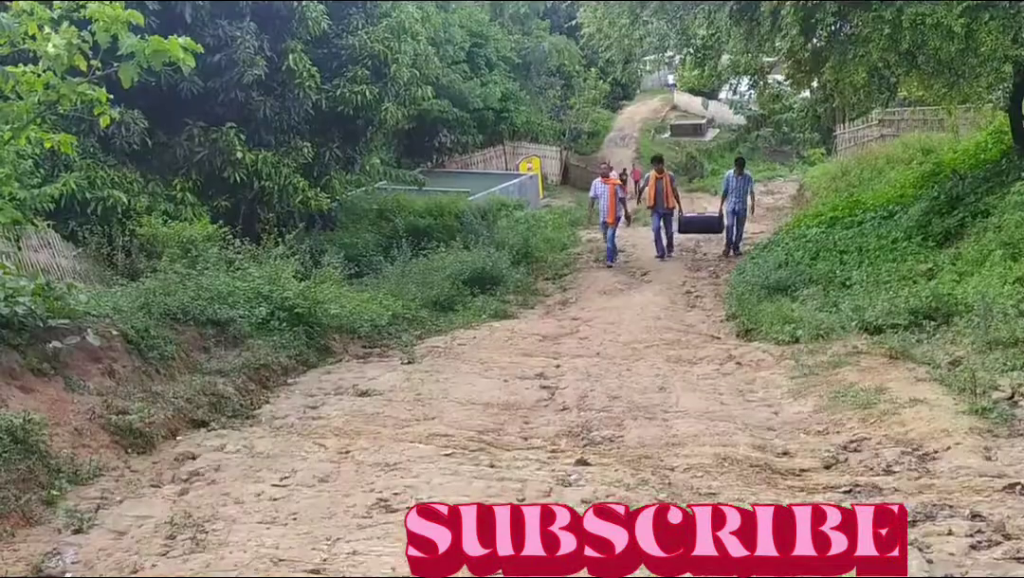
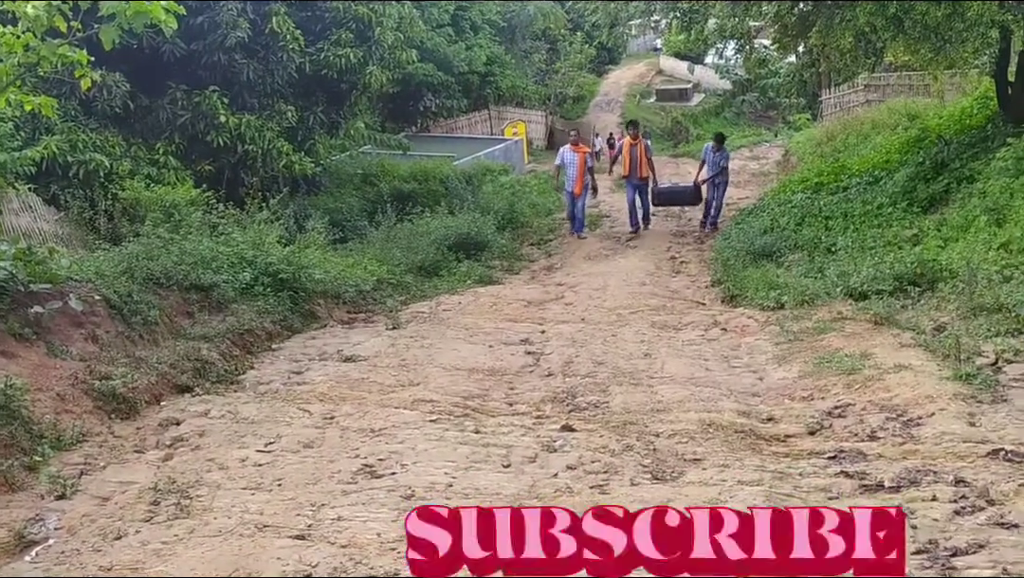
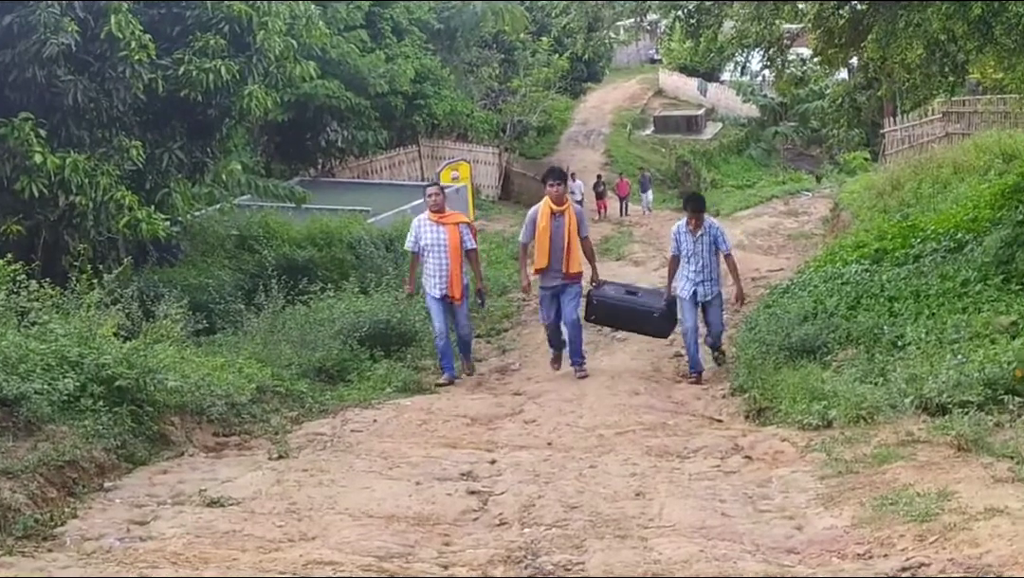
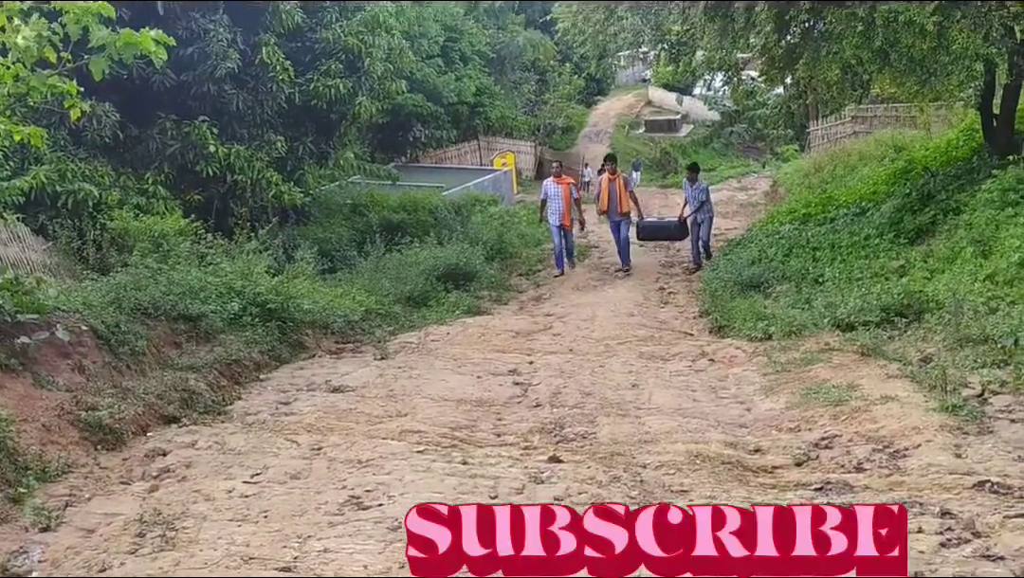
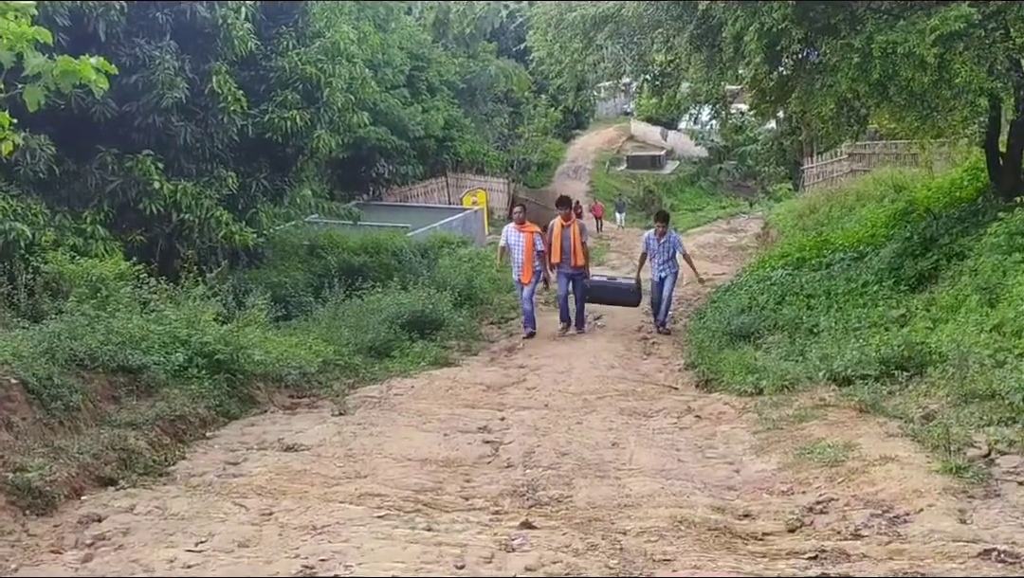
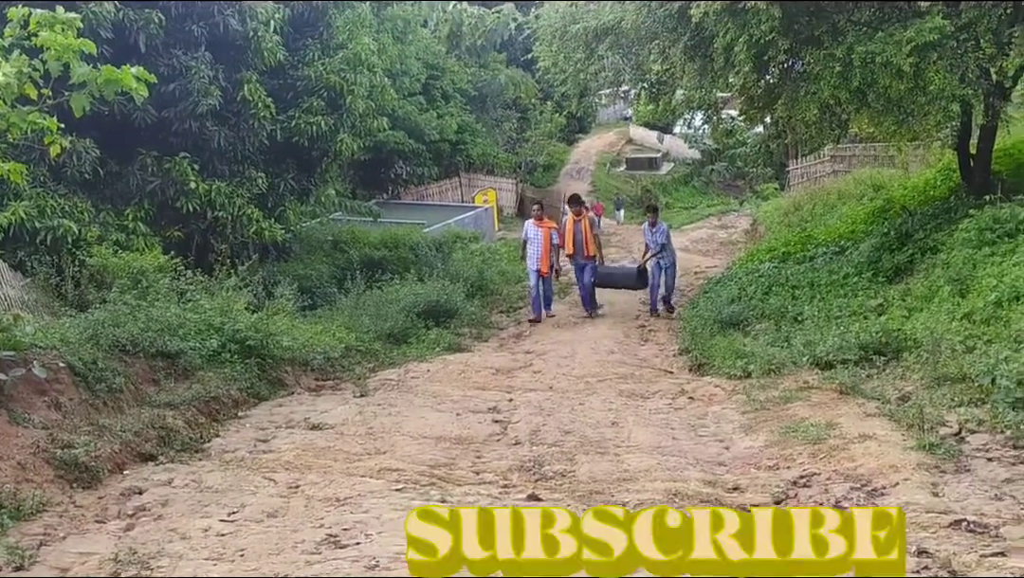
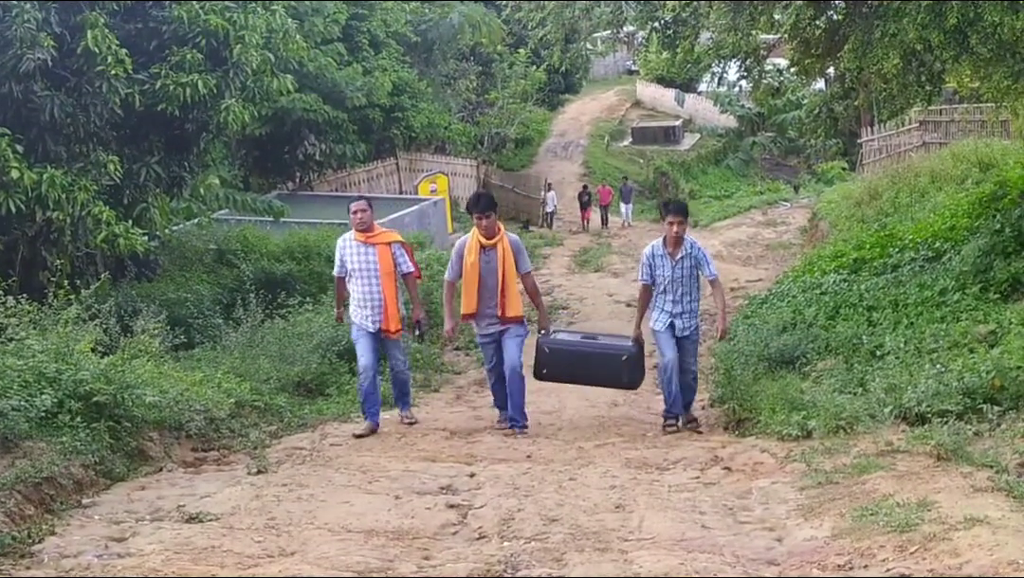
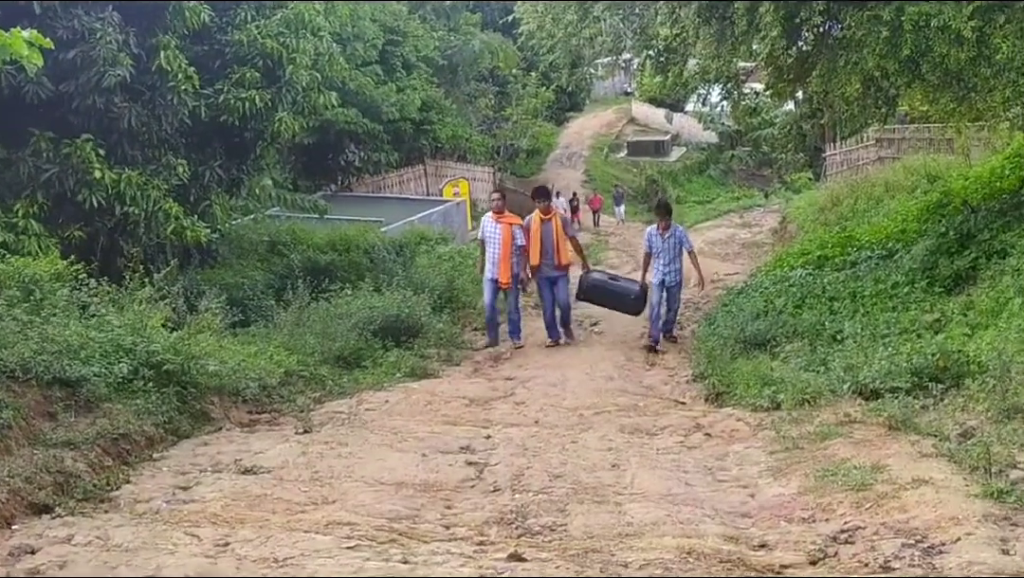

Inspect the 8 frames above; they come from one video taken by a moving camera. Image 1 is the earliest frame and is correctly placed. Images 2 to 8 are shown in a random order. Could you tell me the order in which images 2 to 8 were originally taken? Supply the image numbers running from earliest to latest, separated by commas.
2, 4, 6, 5, 8, 3, 7
